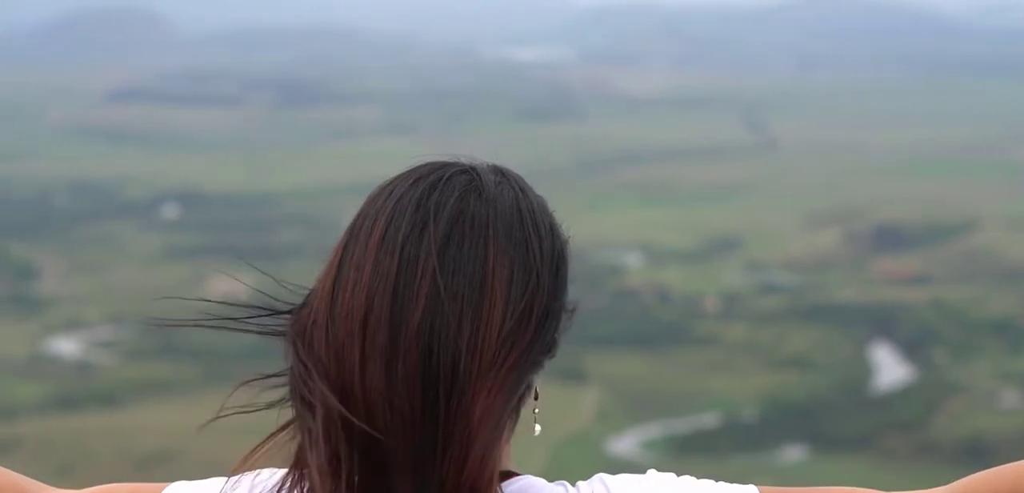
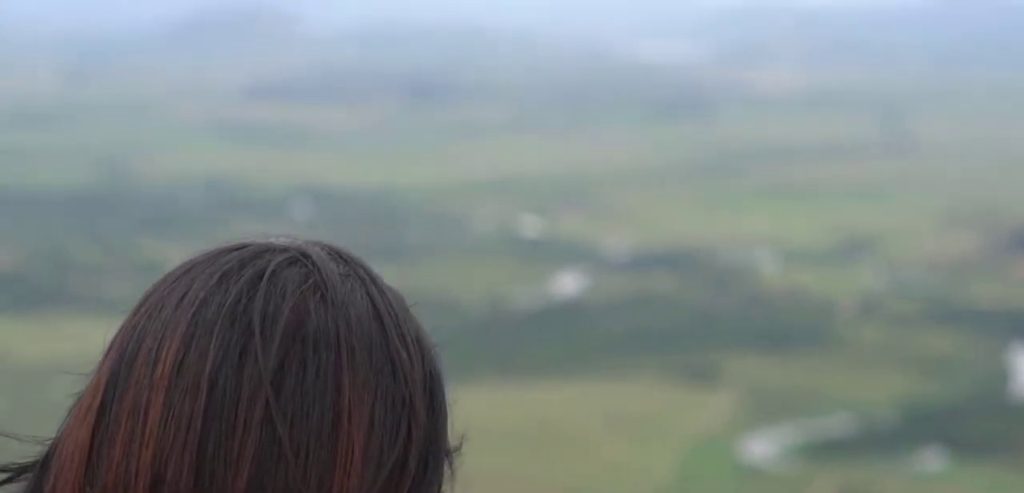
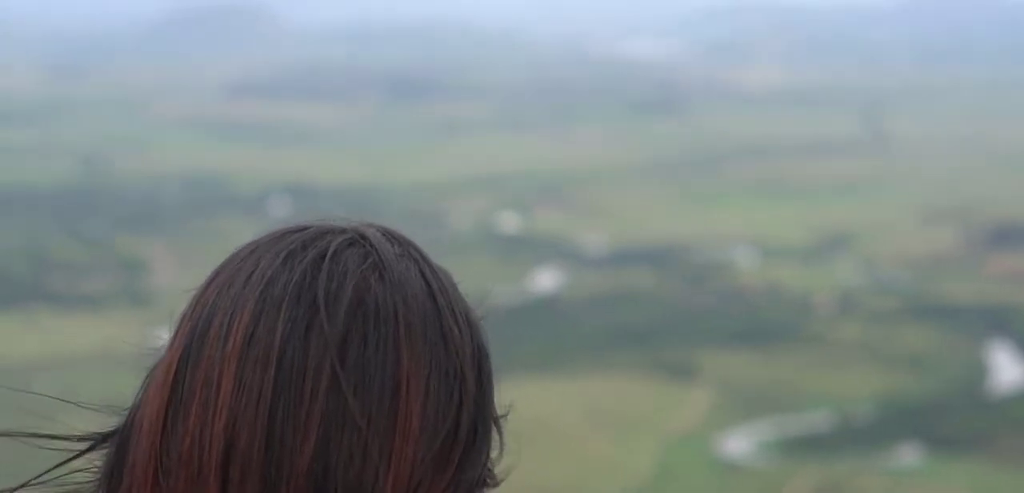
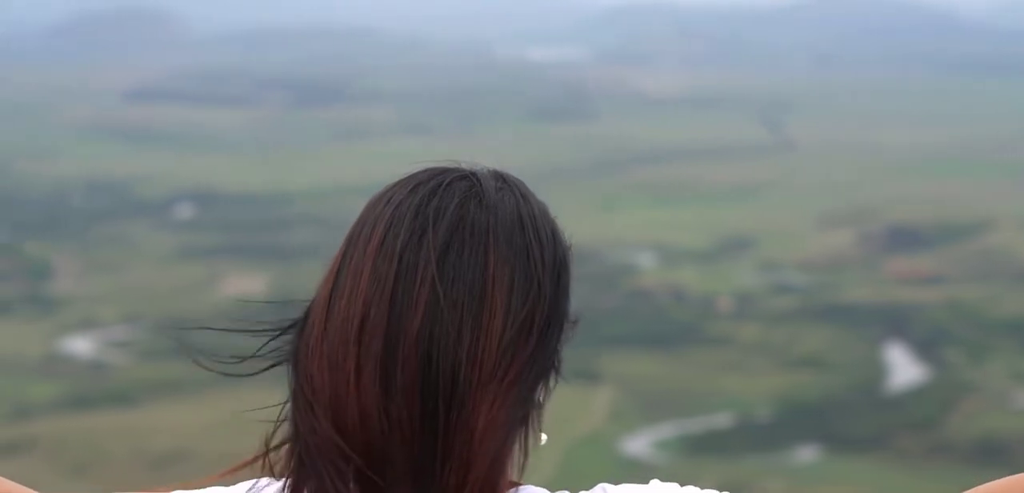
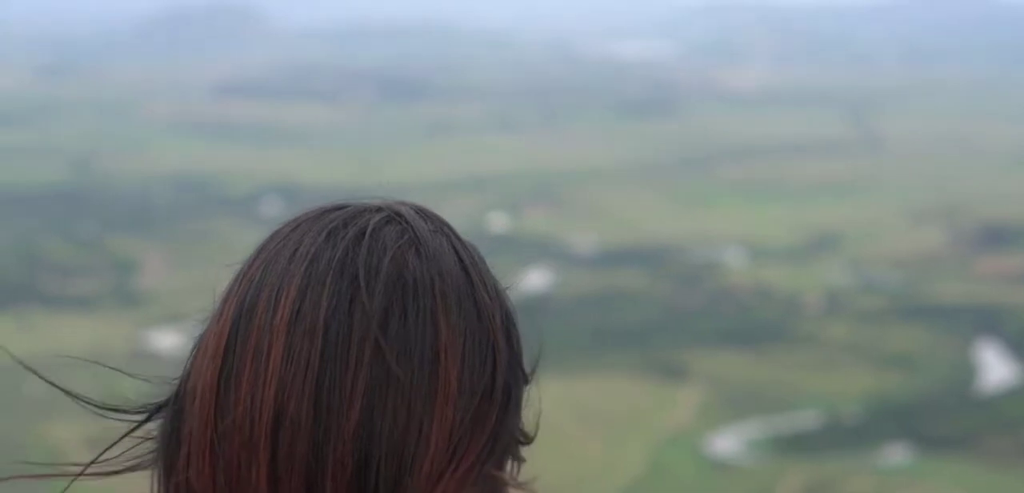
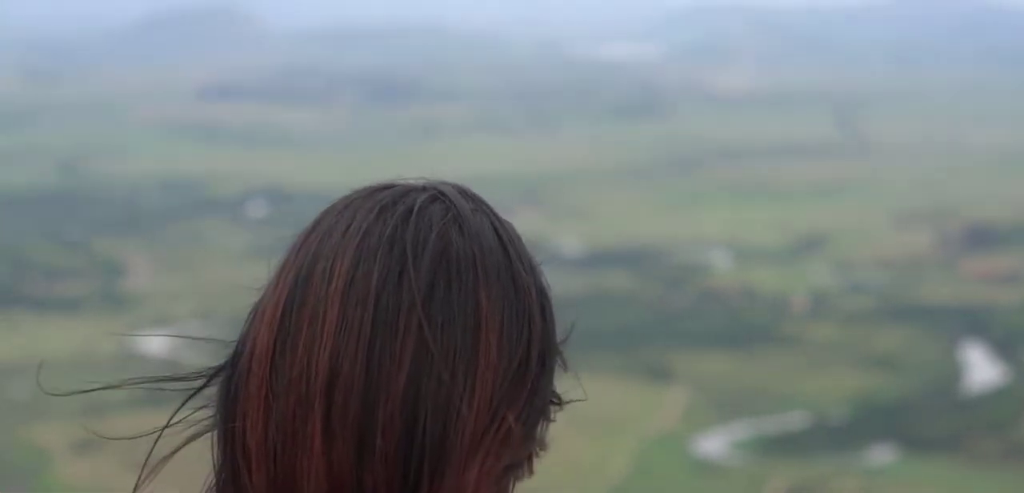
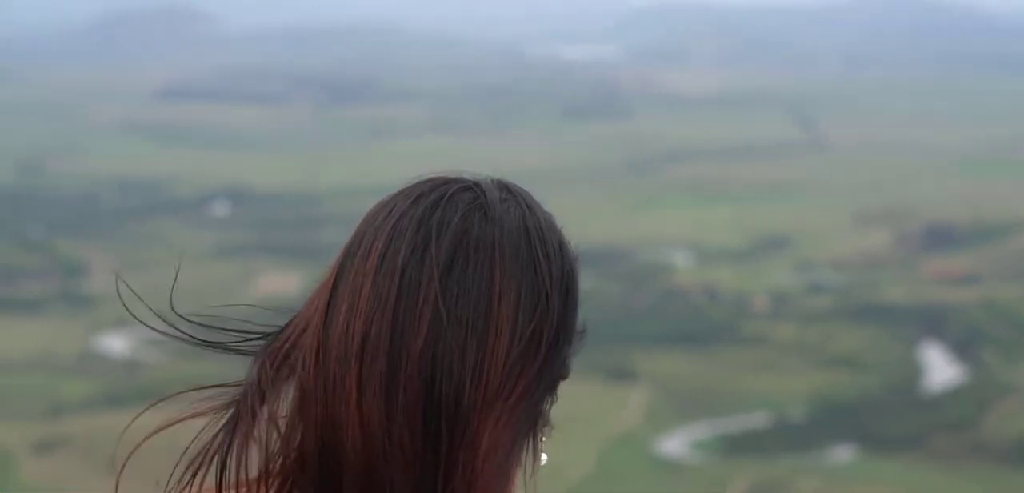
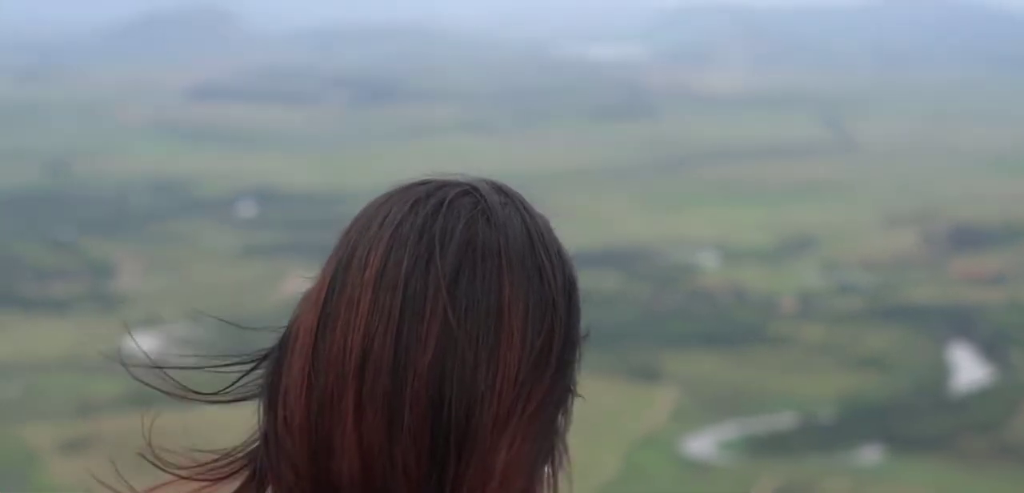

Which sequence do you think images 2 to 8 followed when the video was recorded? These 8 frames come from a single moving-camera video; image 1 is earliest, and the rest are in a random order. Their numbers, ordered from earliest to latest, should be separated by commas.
4, 7, 8, 6, 5, 3, 2
